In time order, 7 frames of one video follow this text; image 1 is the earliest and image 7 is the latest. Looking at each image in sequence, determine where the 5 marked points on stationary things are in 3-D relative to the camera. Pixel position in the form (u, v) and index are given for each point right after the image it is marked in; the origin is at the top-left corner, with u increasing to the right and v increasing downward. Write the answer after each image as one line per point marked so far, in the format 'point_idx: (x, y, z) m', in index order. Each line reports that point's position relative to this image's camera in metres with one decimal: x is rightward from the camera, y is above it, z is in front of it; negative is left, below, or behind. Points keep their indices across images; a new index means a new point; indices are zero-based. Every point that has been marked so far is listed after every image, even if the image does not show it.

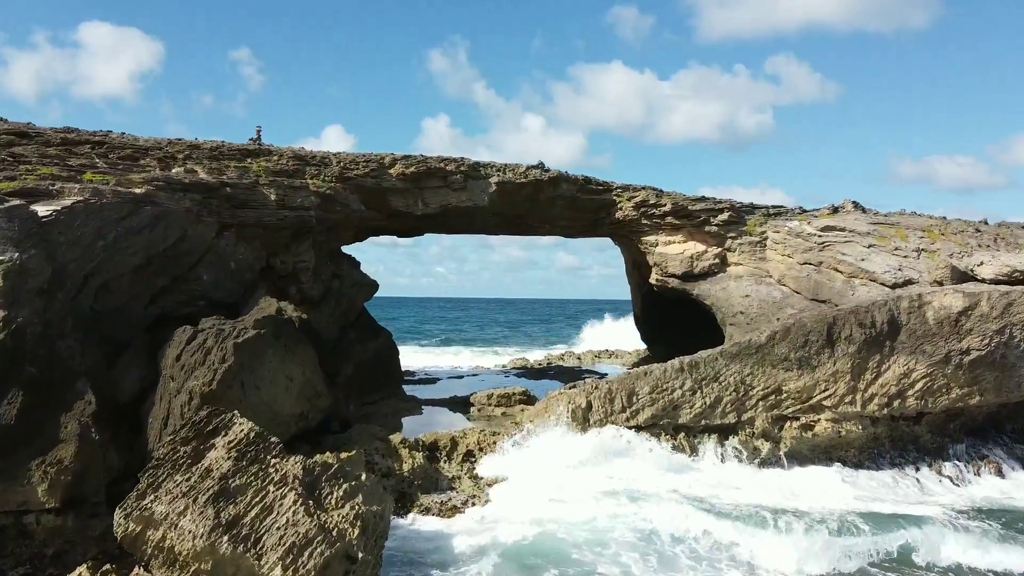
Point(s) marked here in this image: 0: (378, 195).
0: (-2.2, +1.5, +13.5) m
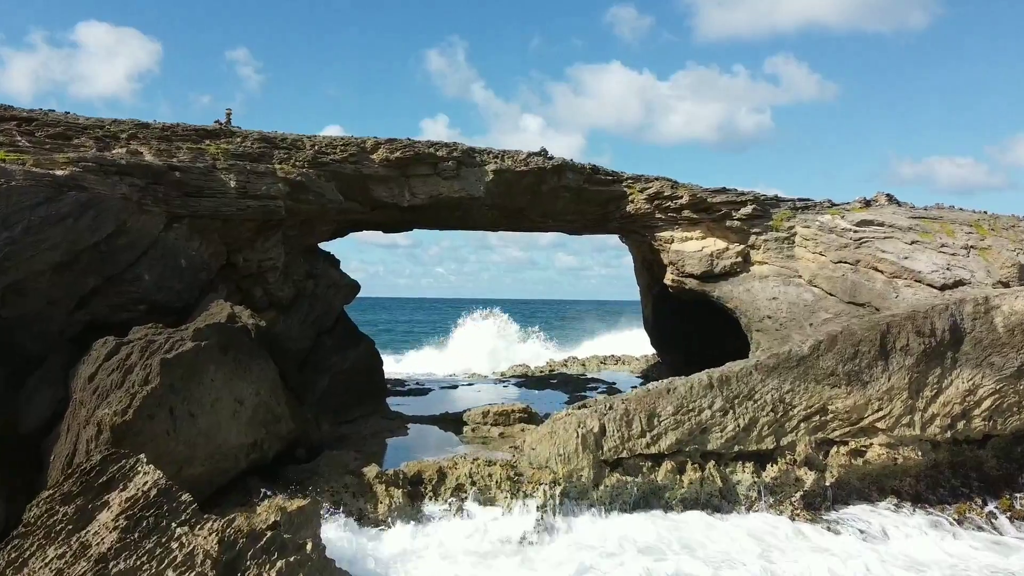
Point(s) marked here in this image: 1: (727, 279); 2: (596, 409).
0: (-2.2, +1.5, +11.9) m
1: (+3.8, +0.2, +14.3) m
2: (+0.9, -1.3, +8.9) m
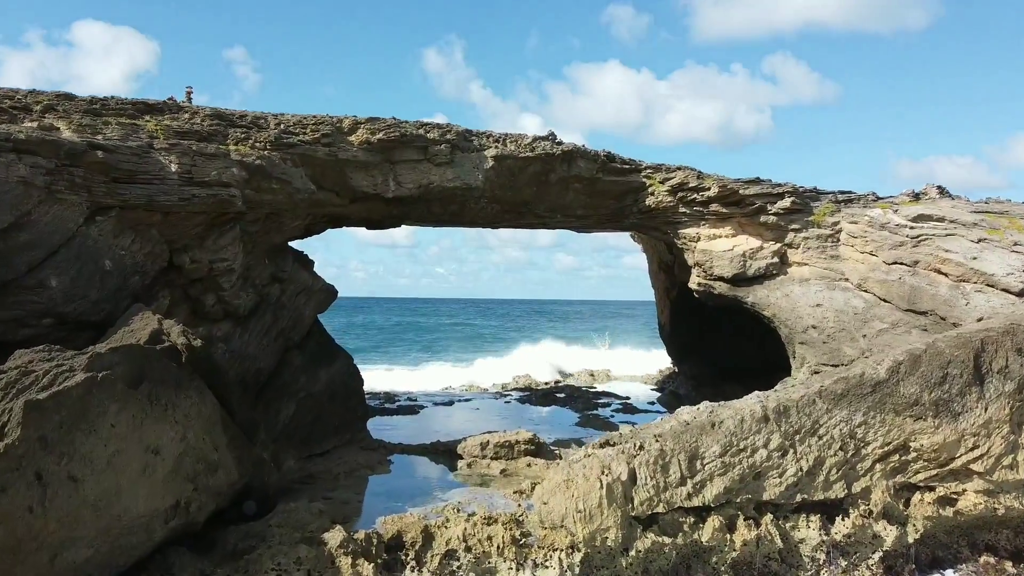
0: (-2.2, +1.4, +10.0) m
1: (+3.8, +0.1, +12.5) m
2: (+1.0, -1.4, +7.1) m
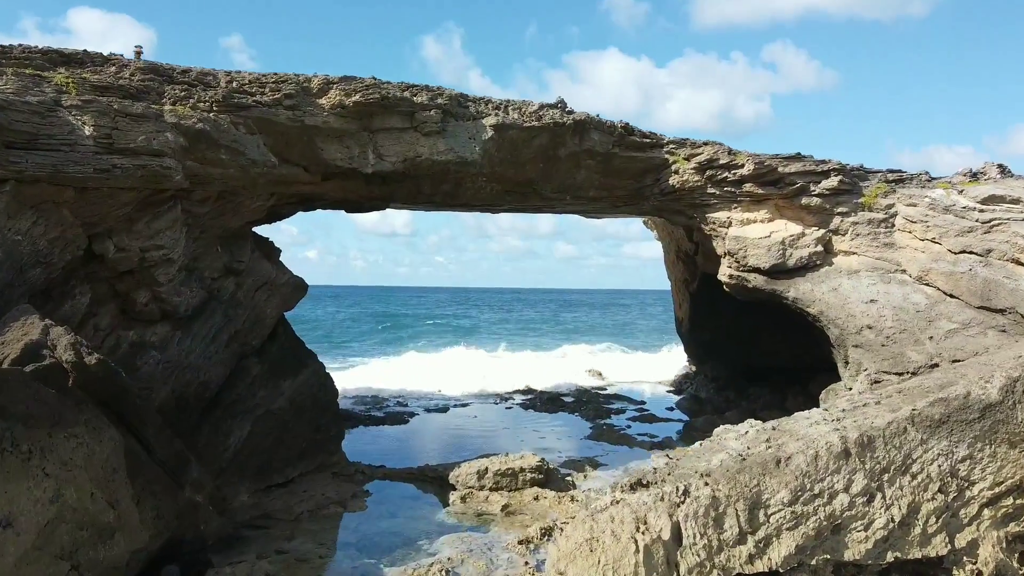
0: (-2.2, +1.5, +8.3) m
1: (+3.8, +0.2, +10.8) m
2: (+1.0, -1.4, +5.4) m
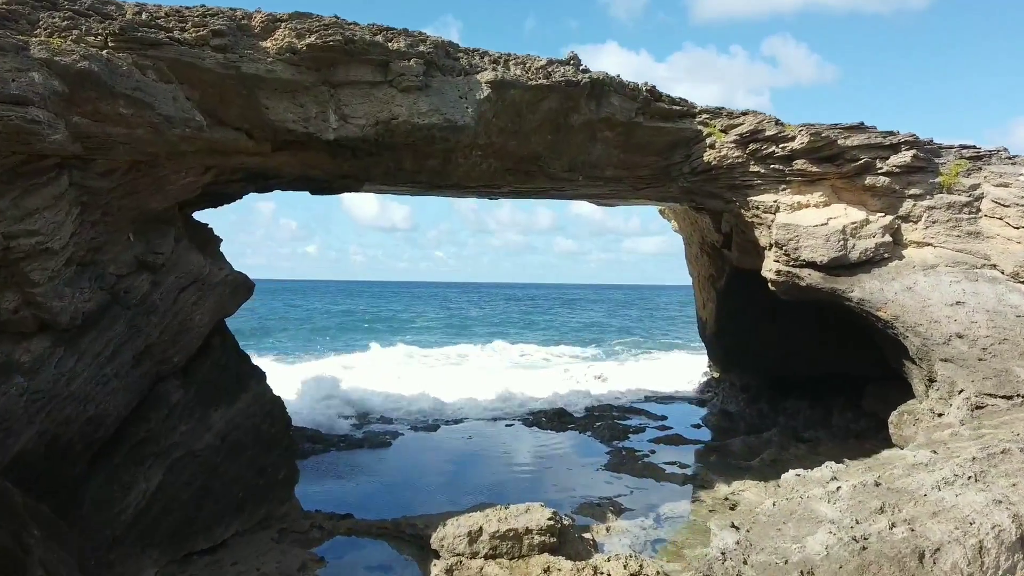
0: (-2.1, +1.5, +6.4) m
1: (+3.9, +0.2, +8.9) m
2: (+1.0, -1.4, +3.5) m
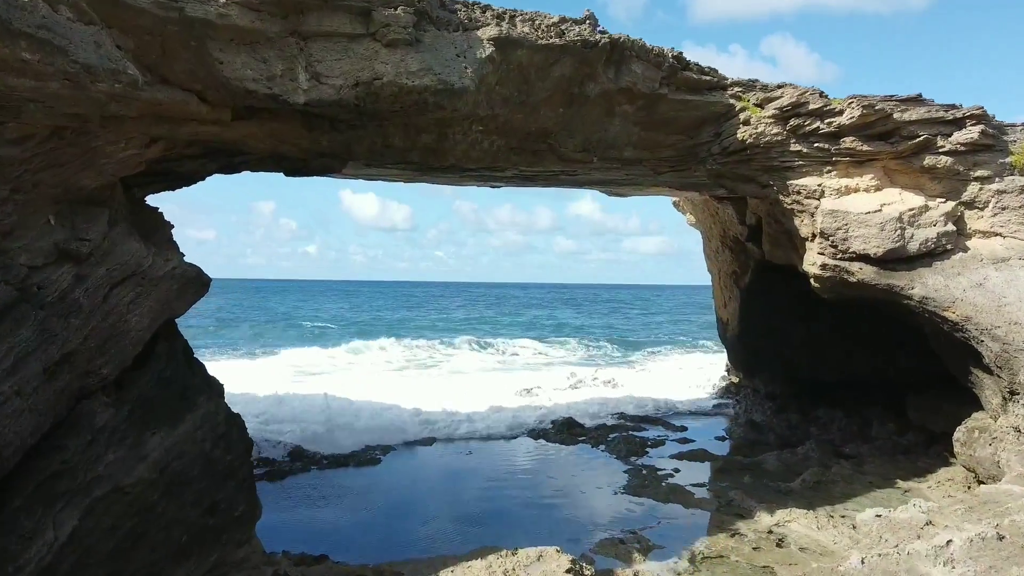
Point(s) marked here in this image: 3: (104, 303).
0: (-2.1, +1.5, +5.2) m
1: (+3.9, +0.2, +7.7) m
2: (+1.1, -1.4, +2.4) m
3: (-2.6, -0.1, +5.2) m
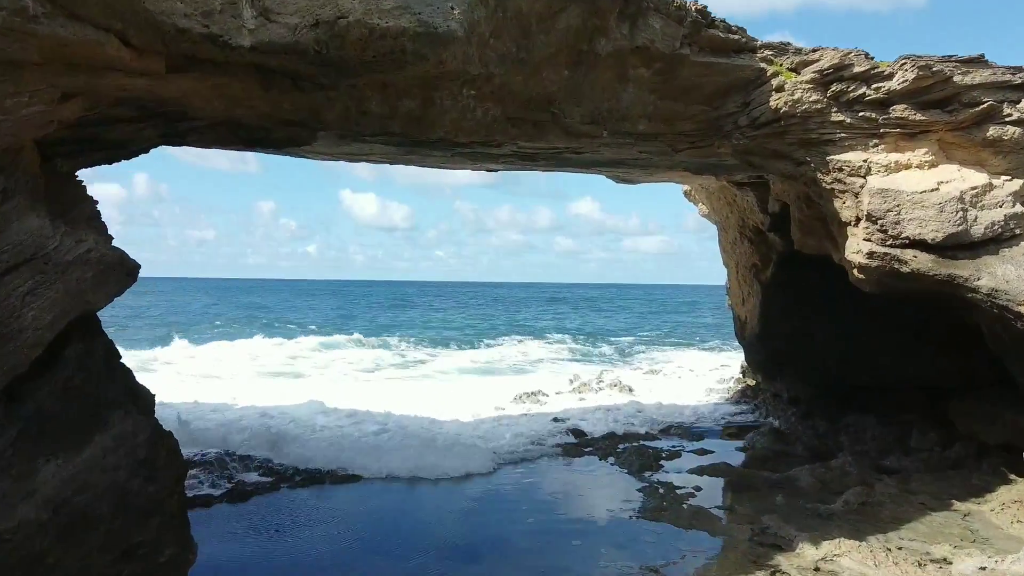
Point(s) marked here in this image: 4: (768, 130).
0: (-2.1, +1.6, +4.1) m
1: (+3.9, +0.3, +6.6) m
2: (+1.1, -1.3, +1.3) m
3: (-2.6, 0.0, +4.1) m
4: (+2.3, +1.4, +7.3) m
